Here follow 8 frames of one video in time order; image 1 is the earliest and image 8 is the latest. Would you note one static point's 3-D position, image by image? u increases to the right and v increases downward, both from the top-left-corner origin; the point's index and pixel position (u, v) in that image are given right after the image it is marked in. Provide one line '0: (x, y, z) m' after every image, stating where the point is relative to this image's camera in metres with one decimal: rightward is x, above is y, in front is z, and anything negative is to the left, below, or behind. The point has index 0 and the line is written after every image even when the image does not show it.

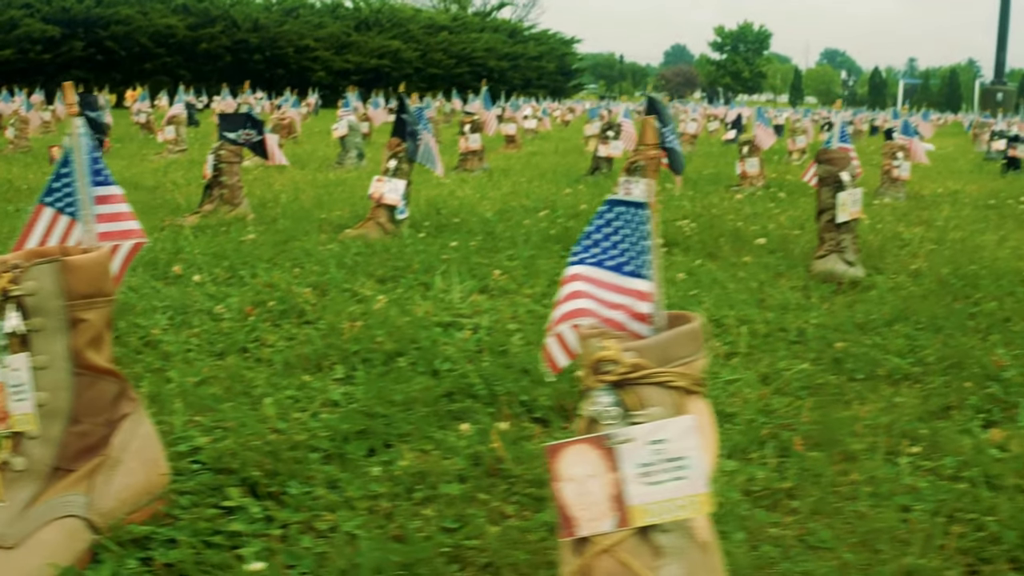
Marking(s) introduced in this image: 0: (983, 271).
0: (+2.2, +0.1, +6.1) m
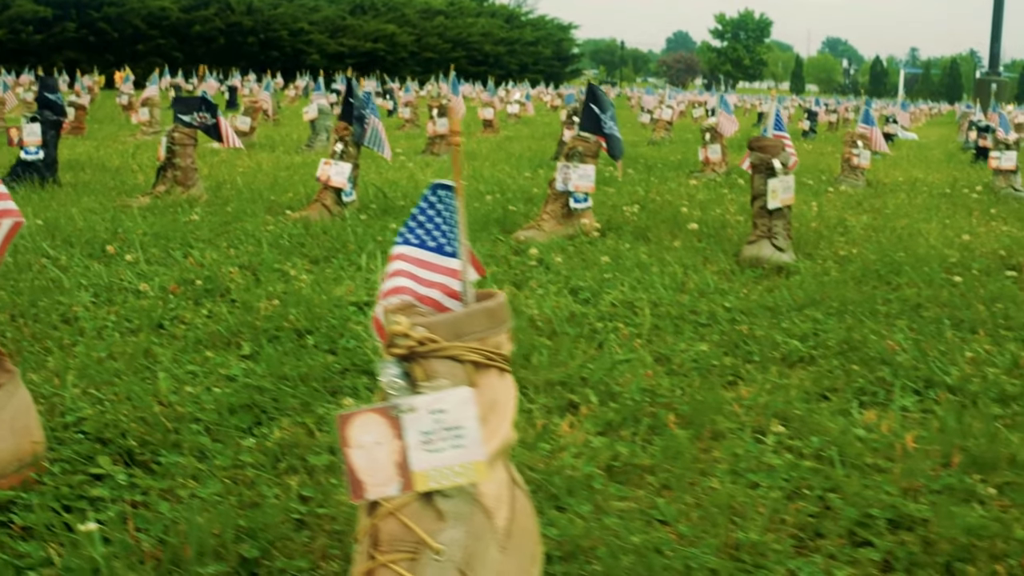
0: (+1.9, +0.1, +6.2) m
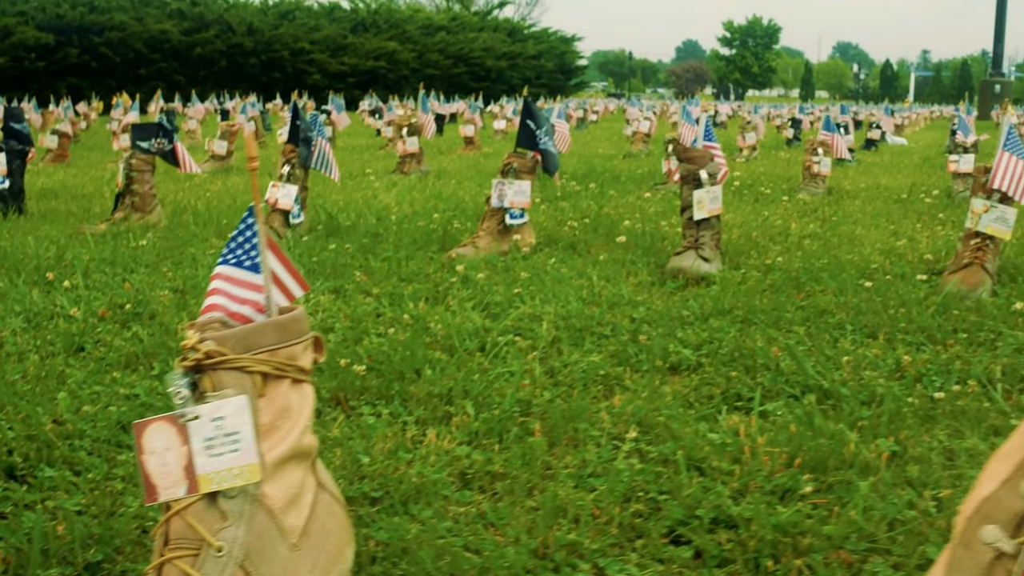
0: (+1.6, +0.1, +6.3) m
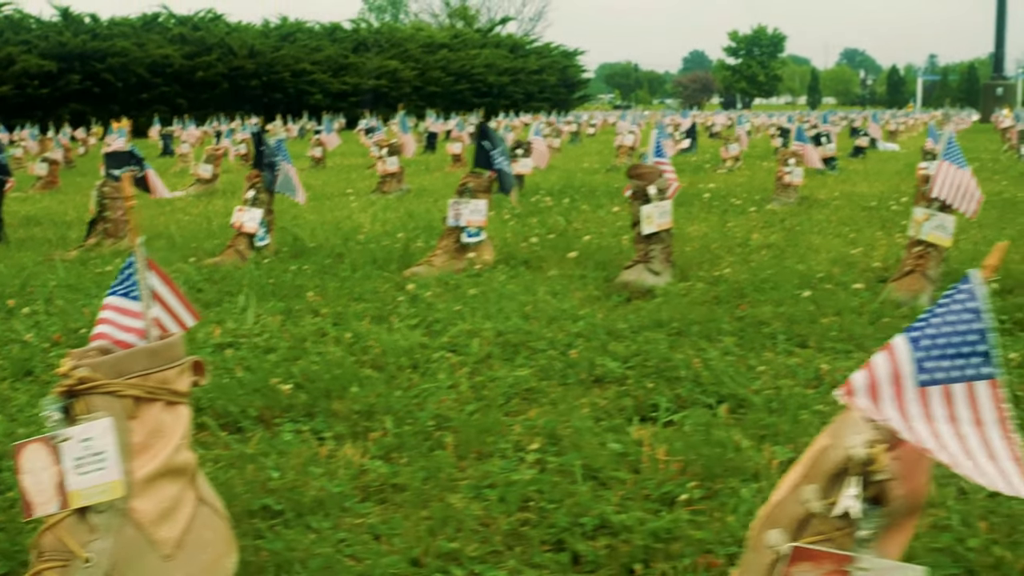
0: (+1.3, +0.1, +6.4) m
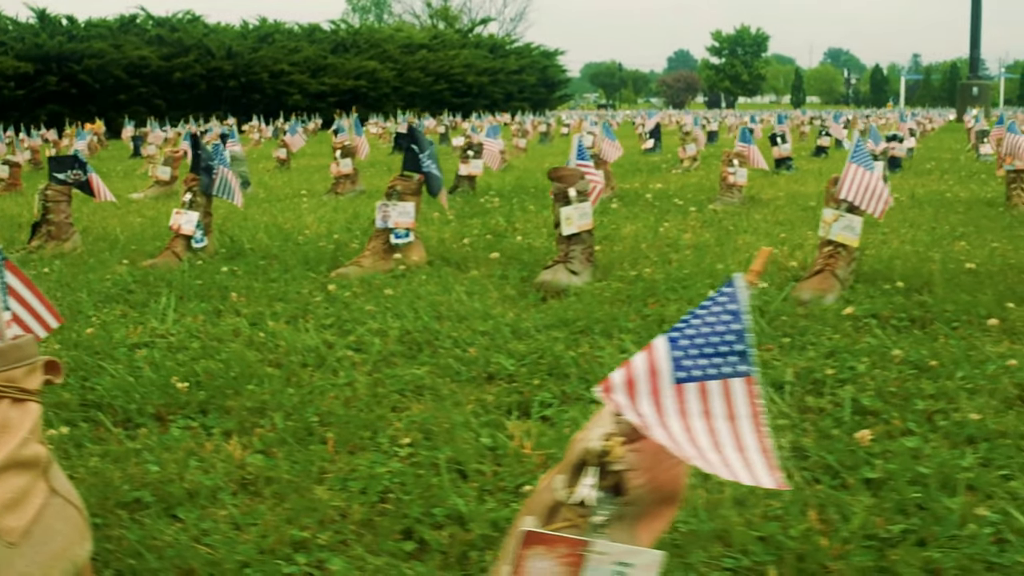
0: (+0.9, +0.1, +6.6) m
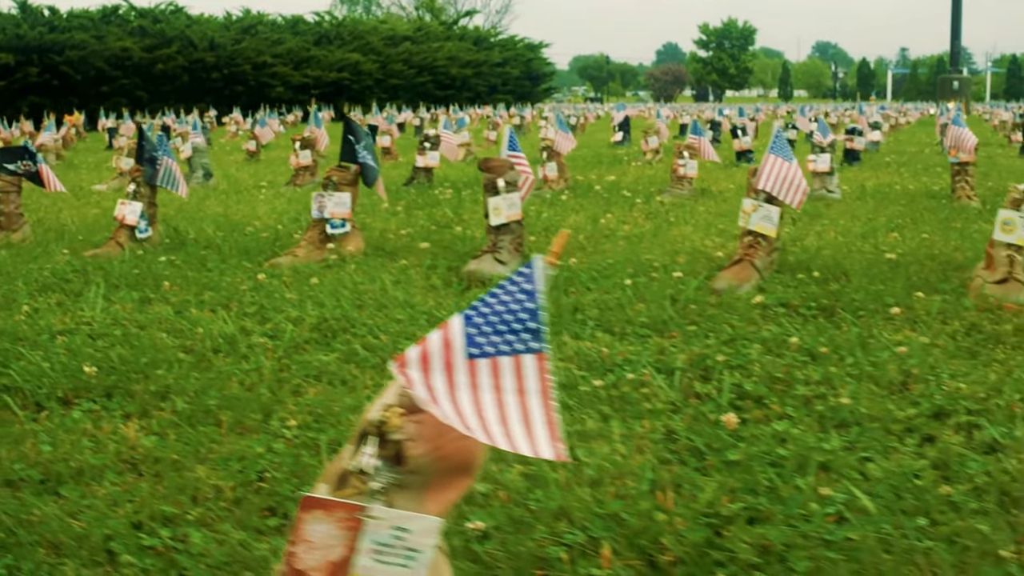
0: (+0.6, +0.1, +6.7) m
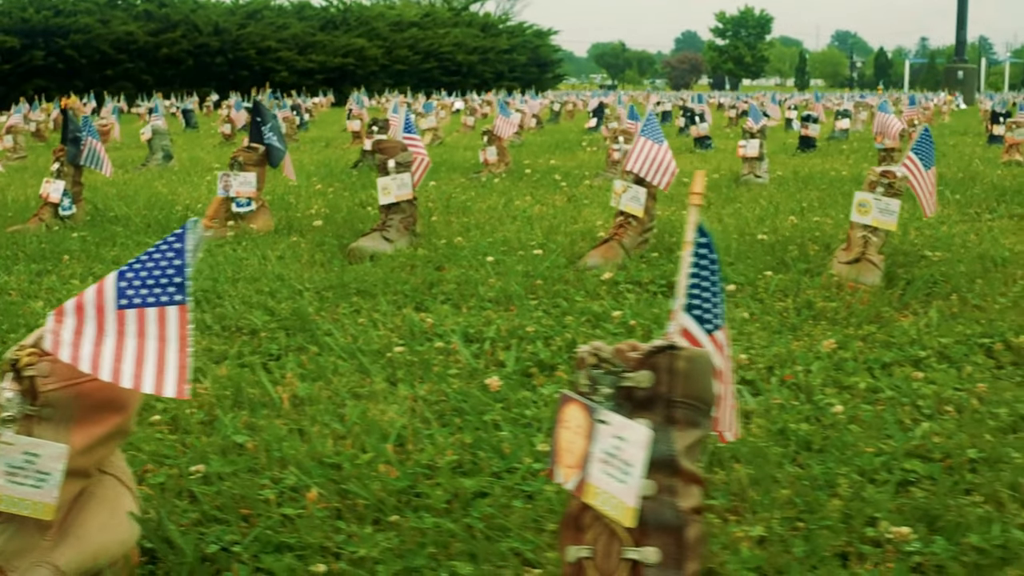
0: (-0.1, +0.2, +7.0) m
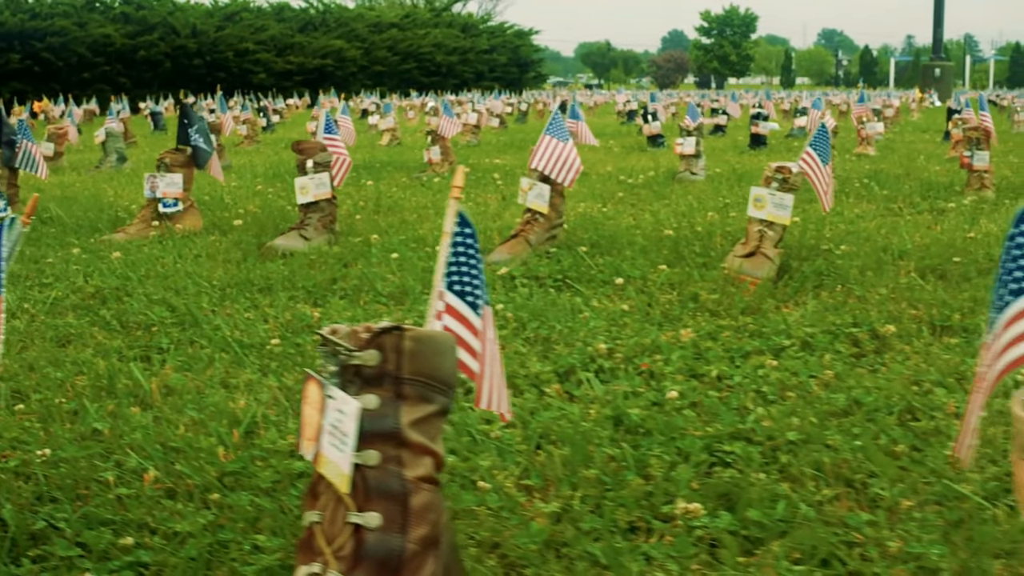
0: (-0.5, +0.3, +7.2) m
